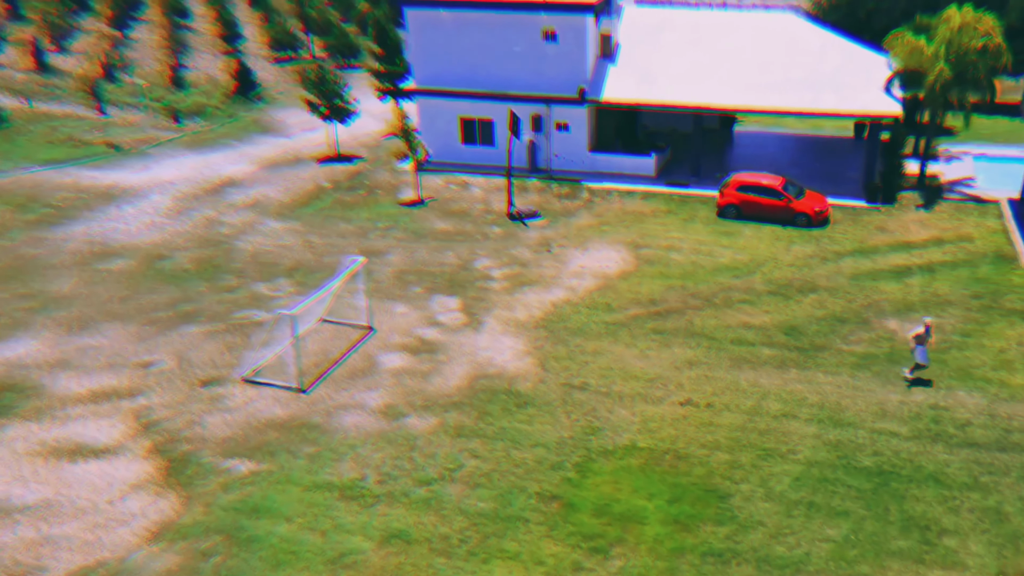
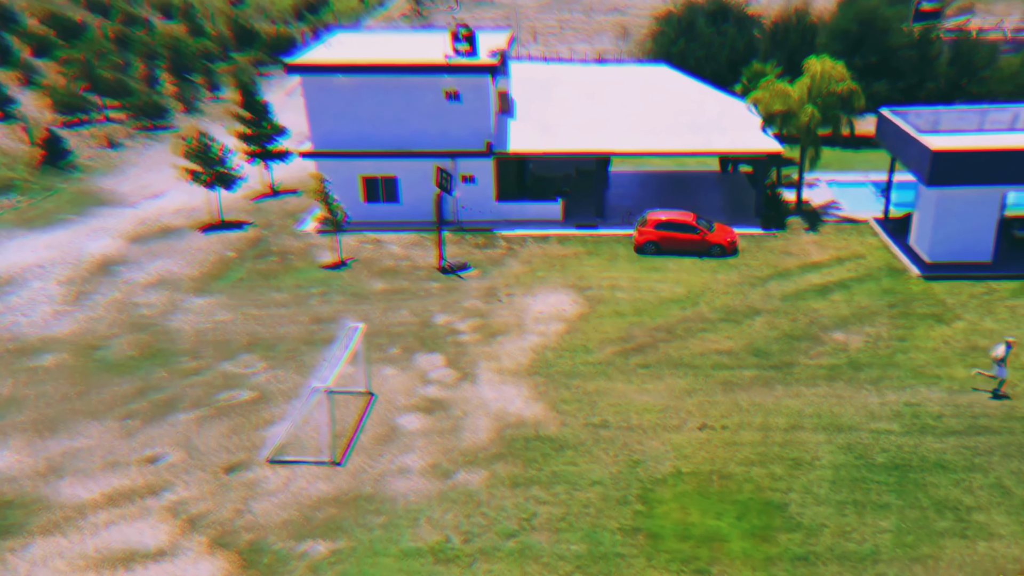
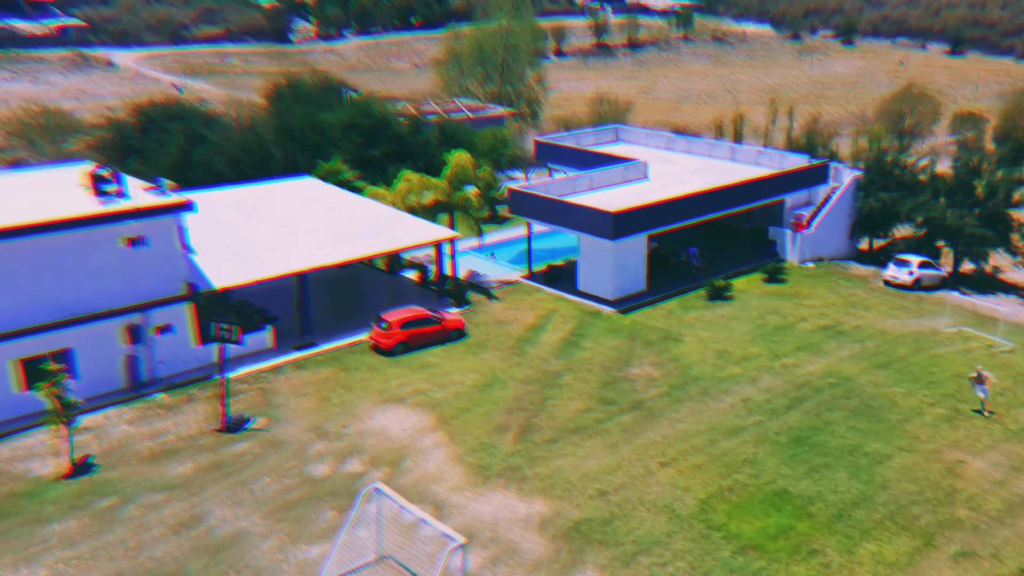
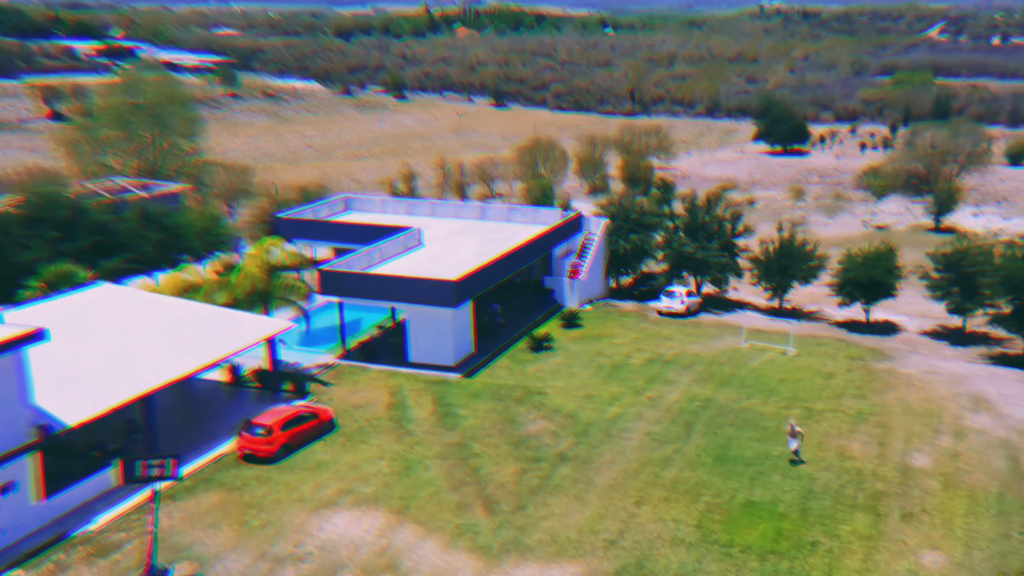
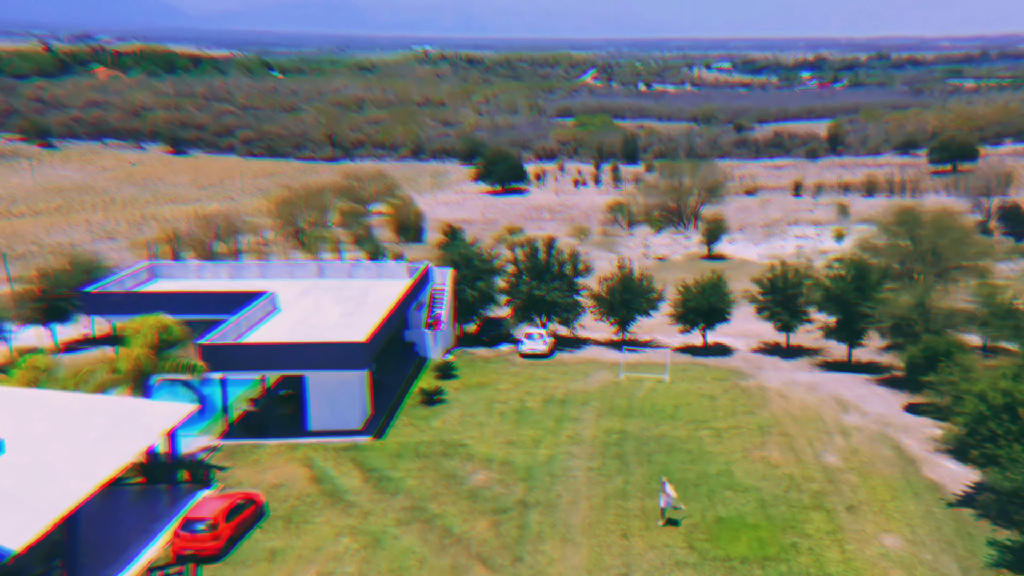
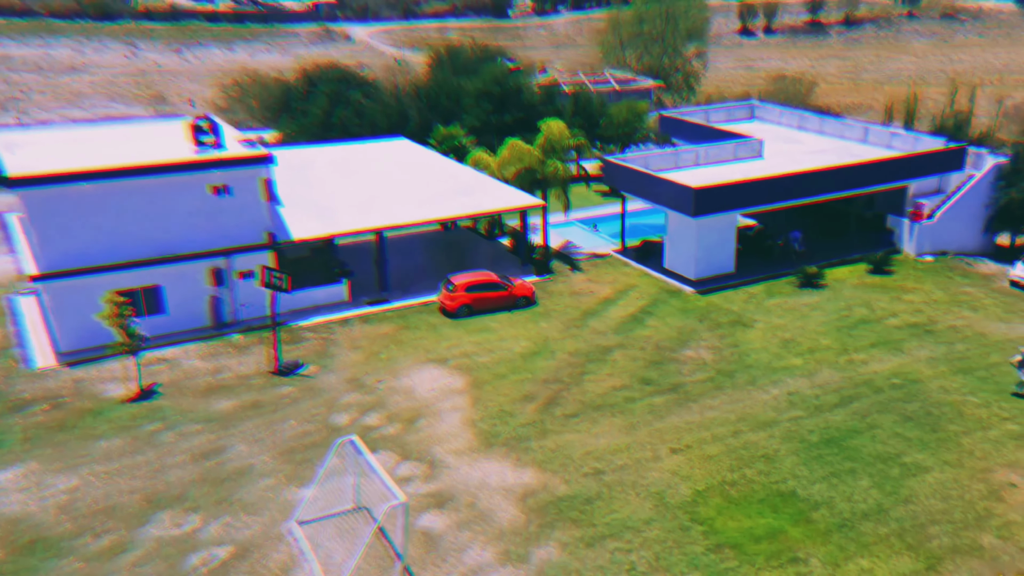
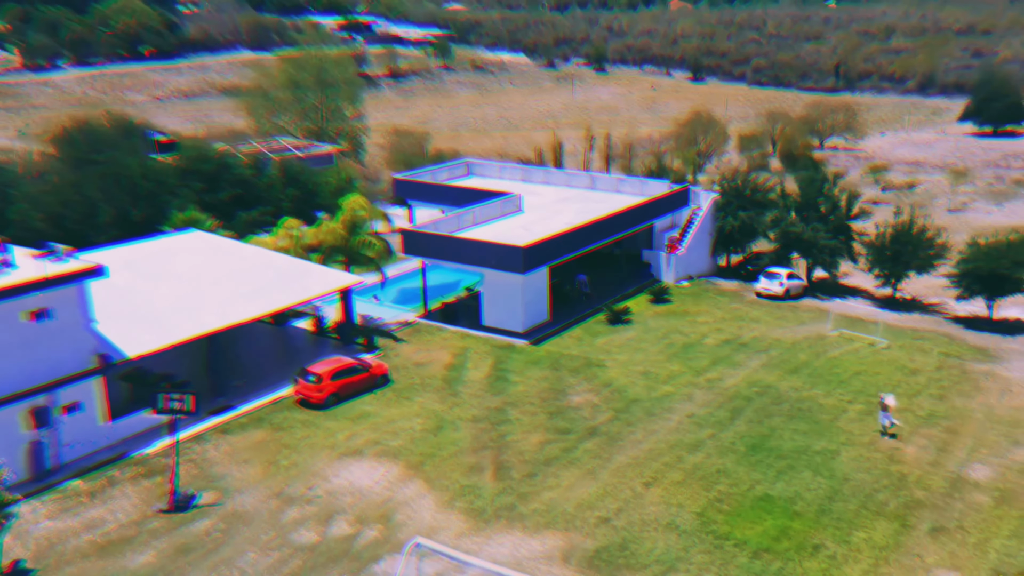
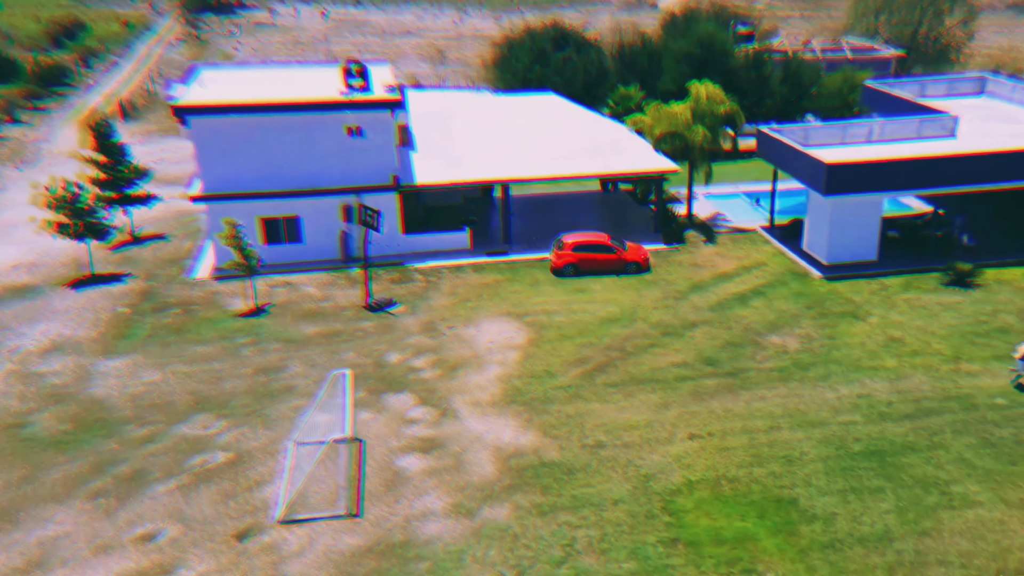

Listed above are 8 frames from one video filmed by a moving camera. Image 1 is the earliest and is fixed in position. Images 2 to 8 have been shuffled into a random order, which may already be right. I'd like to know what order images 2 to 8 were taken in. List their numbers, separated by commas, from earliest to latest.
2, 8, 6, 3, 7, 4, 5
